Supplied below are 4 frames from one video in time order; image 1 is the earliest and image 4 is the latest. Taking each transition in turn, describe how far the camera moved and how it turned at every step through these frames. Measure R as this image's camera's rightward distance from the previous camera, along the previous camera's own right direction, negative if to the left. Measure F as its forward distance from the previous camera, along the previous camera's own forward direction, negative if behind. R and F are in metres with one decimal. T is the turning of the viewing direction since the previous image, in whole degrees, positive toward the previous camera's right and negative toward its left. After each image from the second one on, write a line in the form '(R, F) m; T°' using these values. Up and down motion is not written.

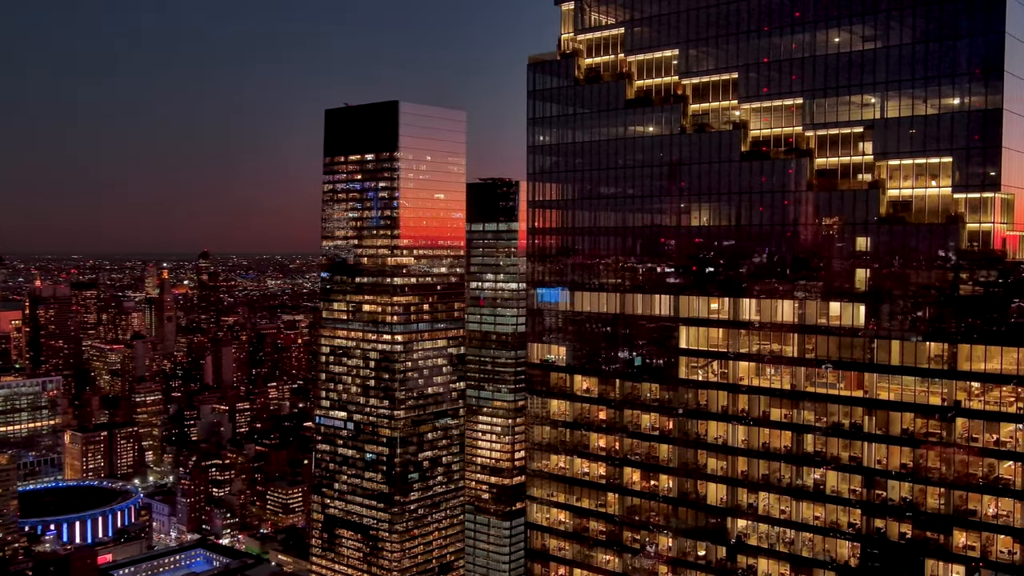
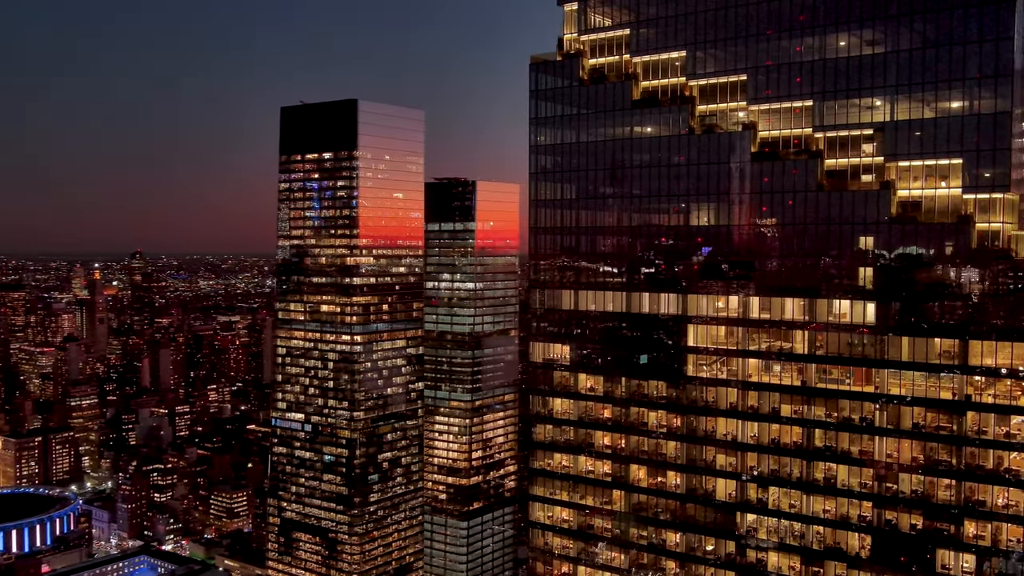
(-2.6, 0.0) m; +3°
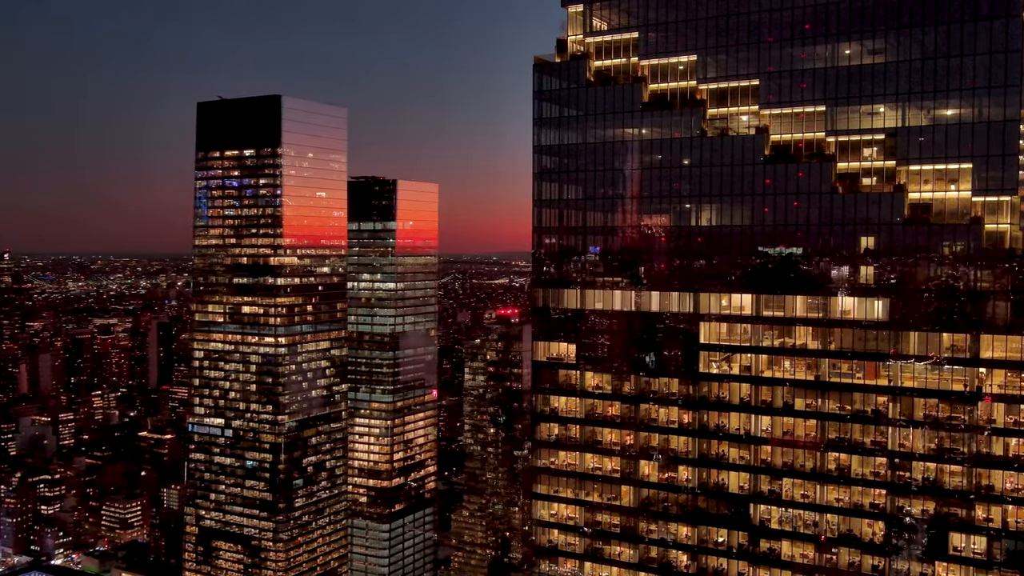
(-4.7, +0.2) m; +6°
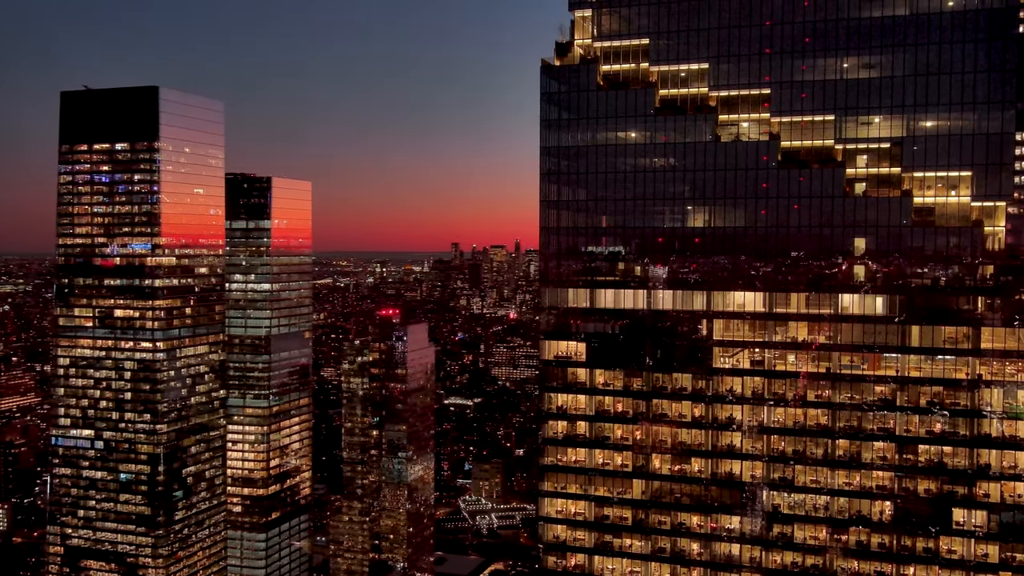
(-7.1, +0.3) m; +9°
